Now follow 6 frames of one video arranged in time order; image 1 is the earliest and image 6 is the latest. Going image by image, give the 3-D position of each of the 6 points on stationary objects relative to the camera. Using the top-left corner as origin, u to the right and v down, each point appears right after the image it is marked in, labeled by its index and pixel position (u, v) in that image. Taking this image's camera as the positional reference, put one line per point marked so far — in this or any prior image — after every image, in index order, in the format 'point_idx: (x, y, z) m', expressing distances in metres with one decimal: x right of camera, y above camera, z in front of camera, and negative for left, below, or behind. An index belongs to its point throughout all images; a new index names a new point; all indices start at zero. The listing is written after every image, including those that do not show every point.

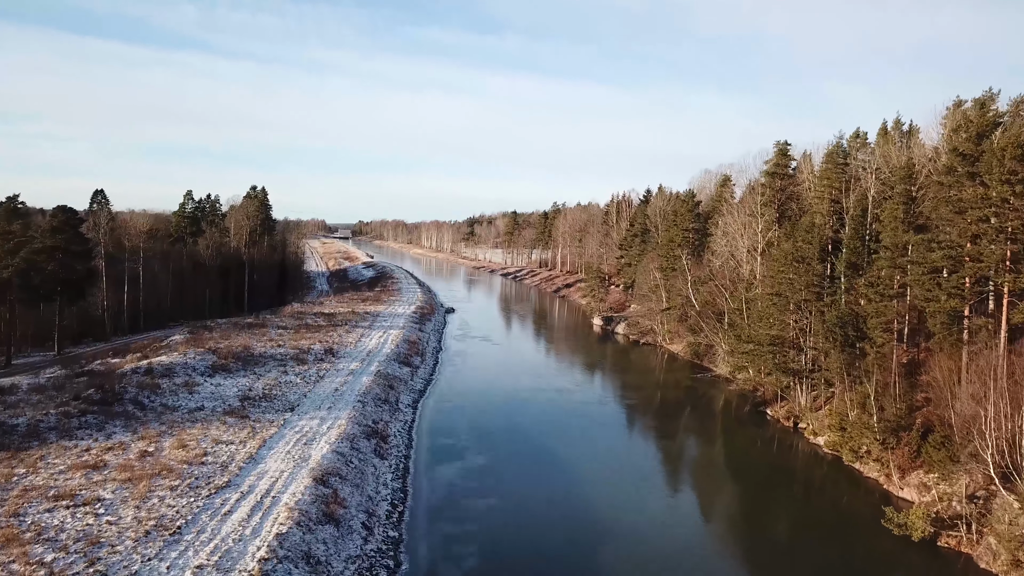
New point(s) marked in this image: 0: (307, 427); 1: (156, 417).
0: (-4.0, -2.7, +18.1) m
1: (-7.0, -2.5, +18.5) m
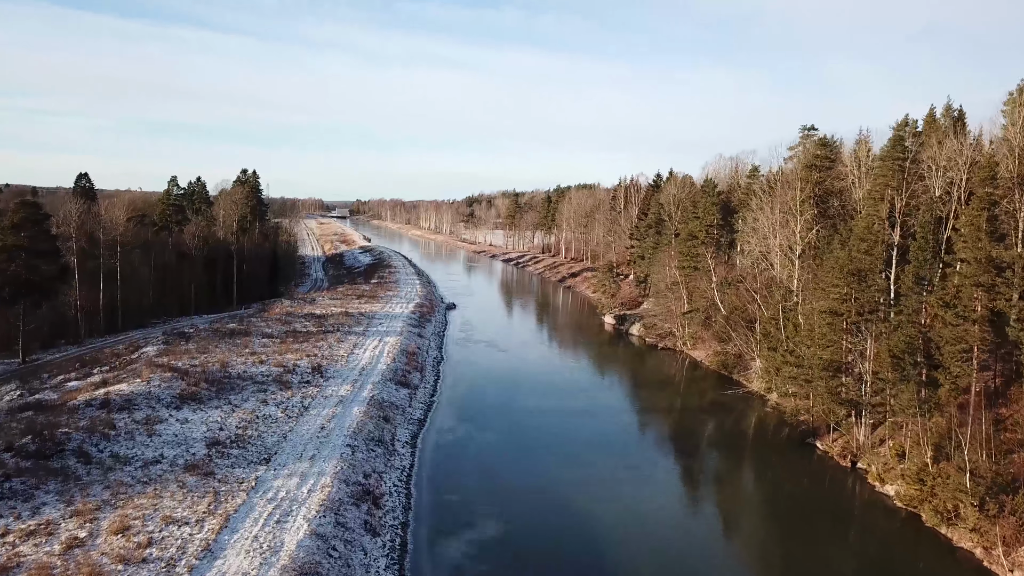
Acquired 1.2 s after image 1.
0: (-3.7, -3.3, +15.0) m
1: (-6.7, -3.1, +15.3) m
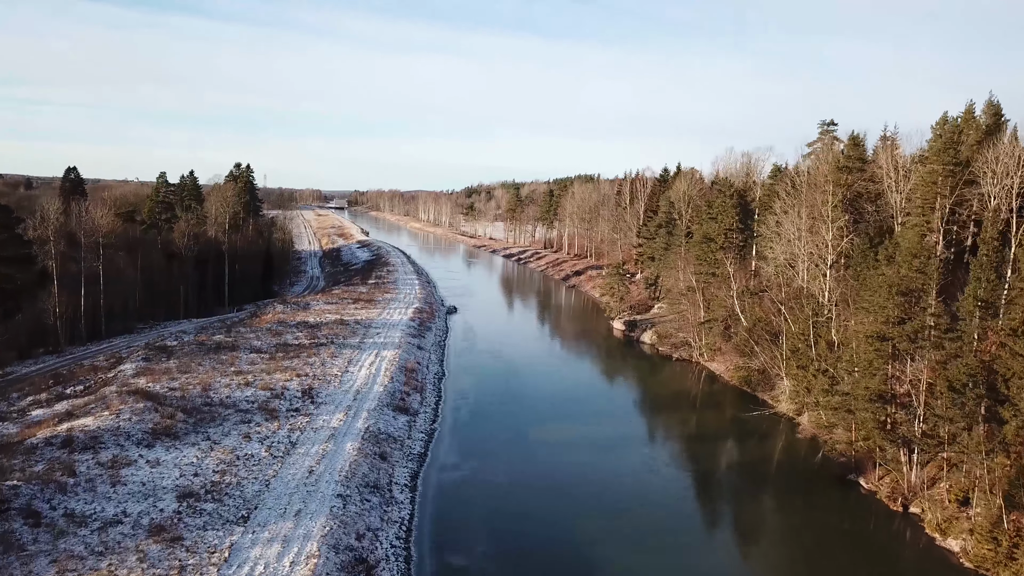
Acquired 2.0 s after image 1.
0: (-3.4, -3.8, +12.8) m
1: (-6.5, -3.6, +13.1) m
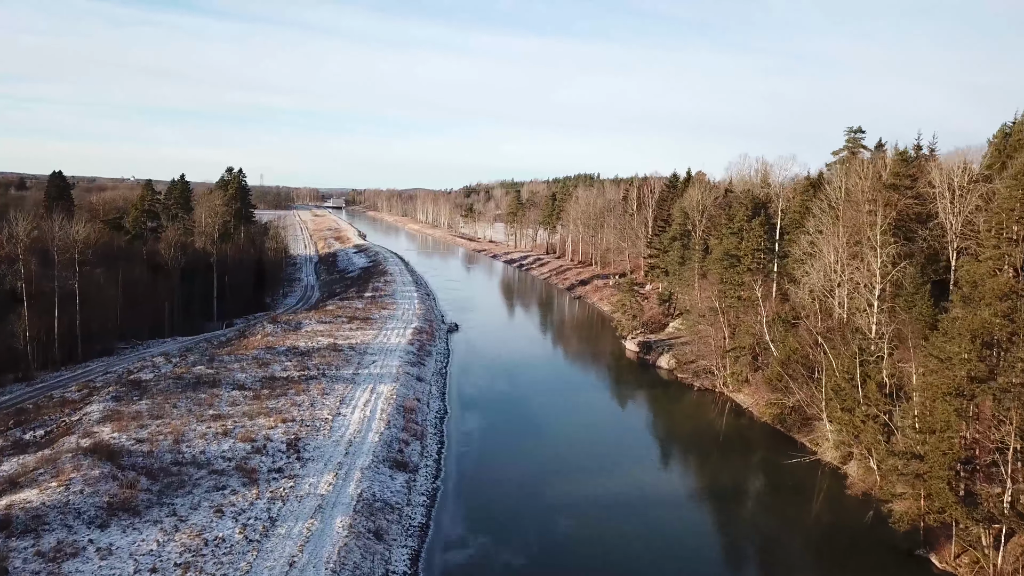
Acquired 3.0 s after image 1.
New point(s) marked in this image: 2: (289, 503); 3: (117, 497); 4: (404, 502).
0: (-3.1, -4.6, +10.0) m
1: (-6.2, -4.4, +10.3) m
2: (-4.1, -3.9, +17.0) m
3: (-6.9, -3.6, +16.3) m
4: (-2.1, -4.2, +18.7) m
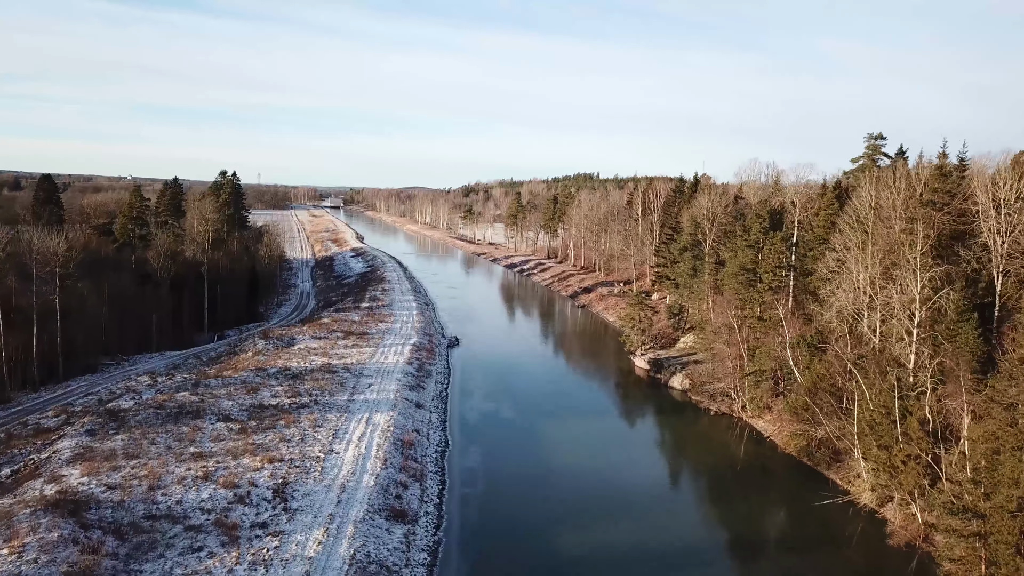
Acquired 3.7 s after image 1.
0: (-2.9, -5.3, +8.1) m
1: (-6.0, -5.1, +8.4) m
2: (-3.9, -4.5, +15.1) m
3: (-6.7, -4.3, +14.4) m
4: (-1.9, -4.8, +16.8) m
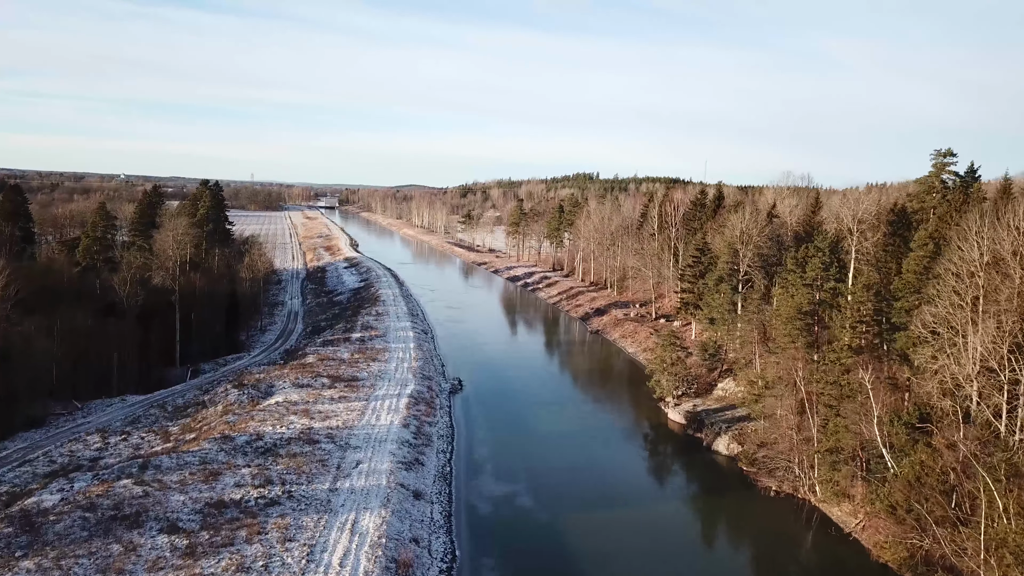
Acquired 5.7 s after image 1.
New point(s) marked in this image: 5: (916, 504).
0: (-2.4, -6.8, +2.8) m
1: (-5.4, -6.6, +3.1) m
2: (-3.3, -6.0, +9.8) m
3: (-6.2, -5.8, +9.1) m
4: (-1.4, -6.3, +11.5) m
5: (+8.6, -4.6, +20.1) m
